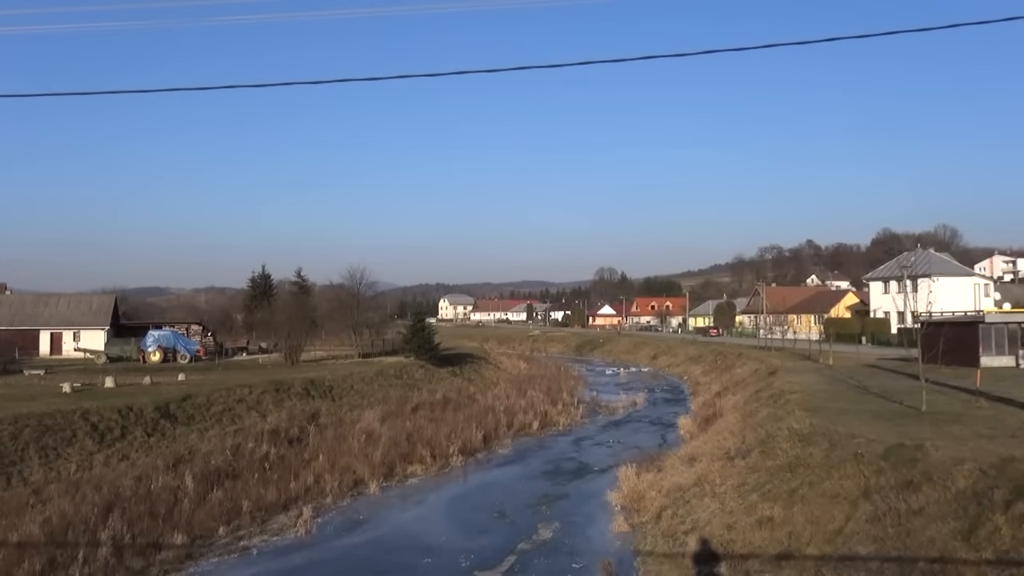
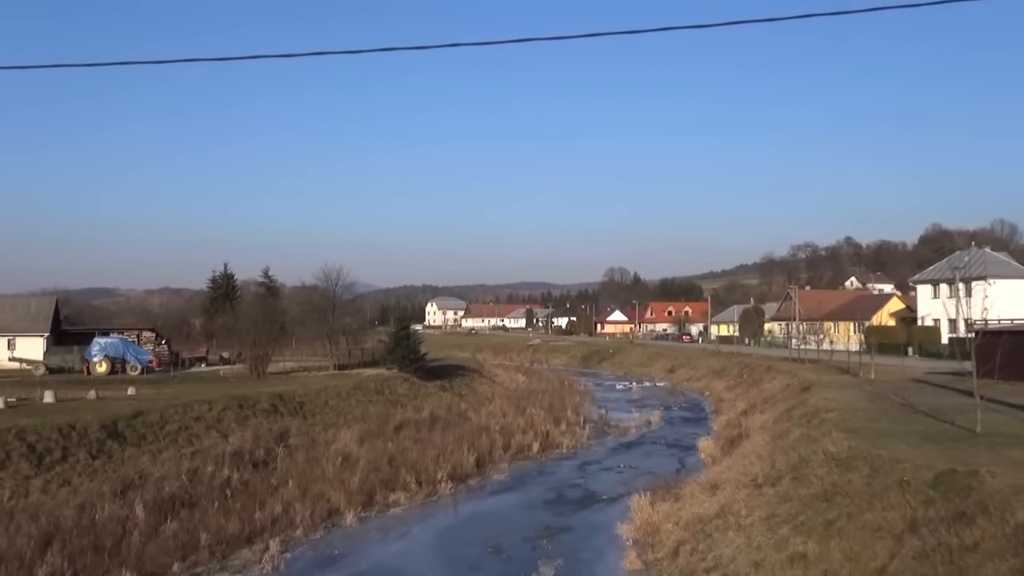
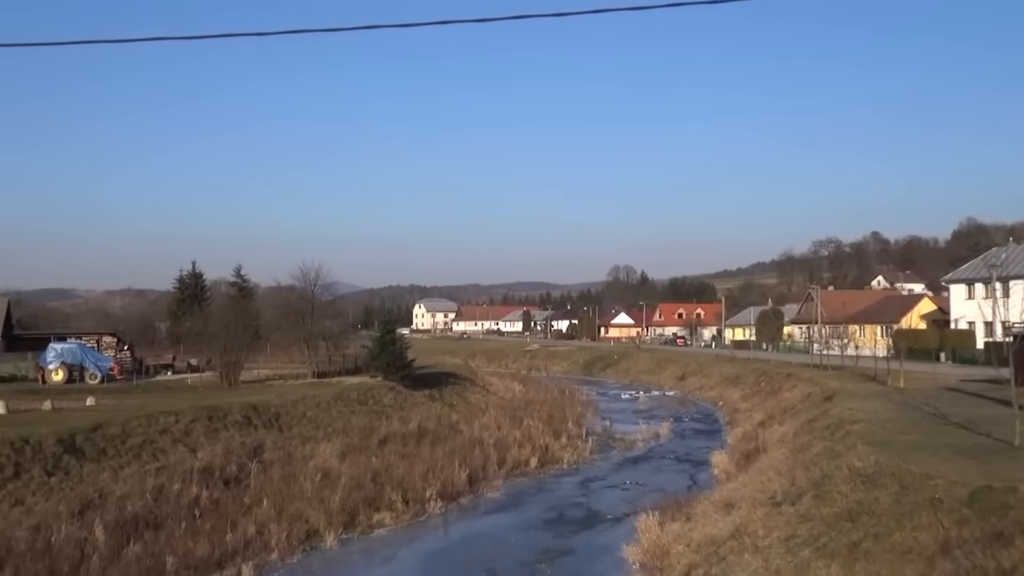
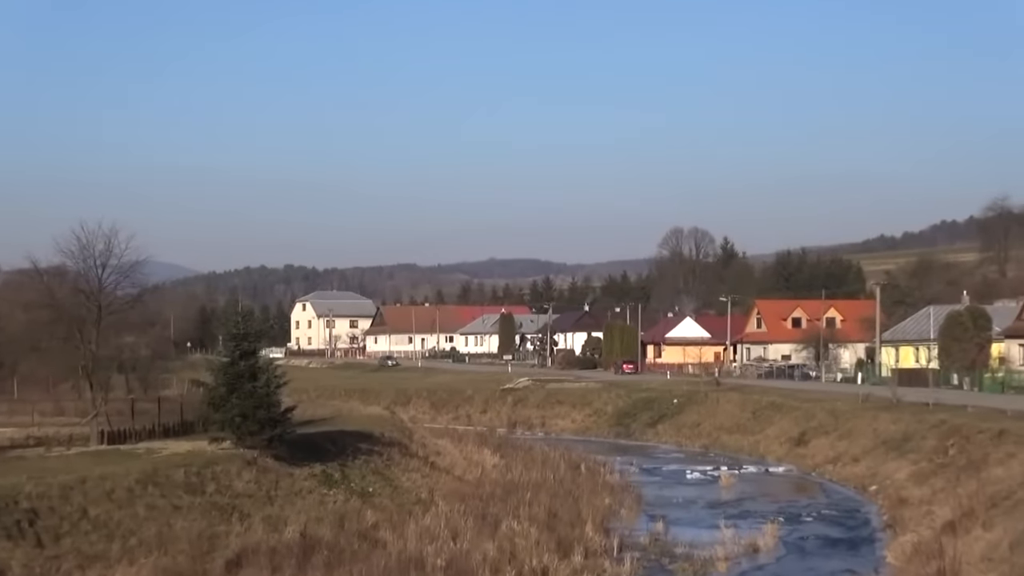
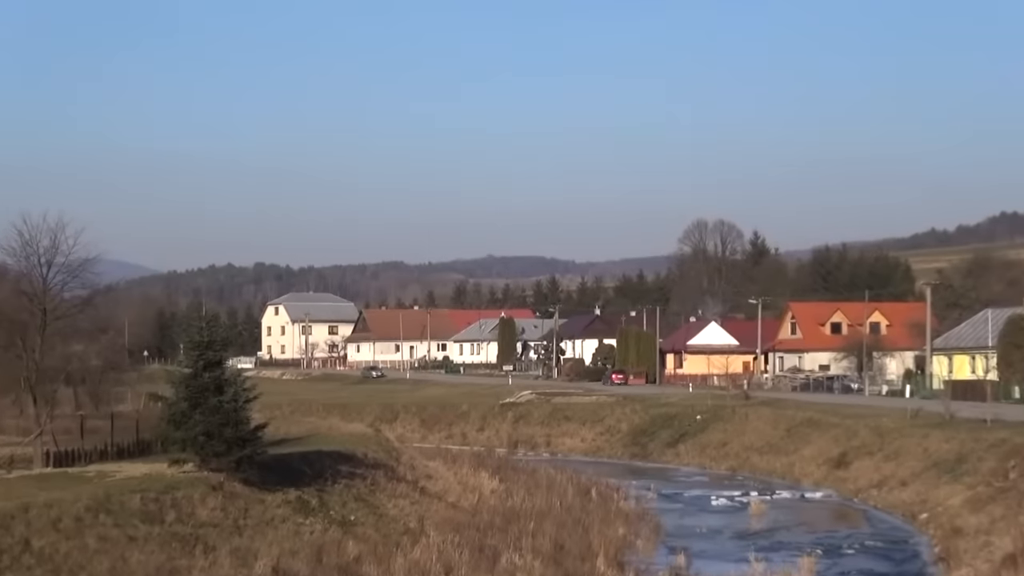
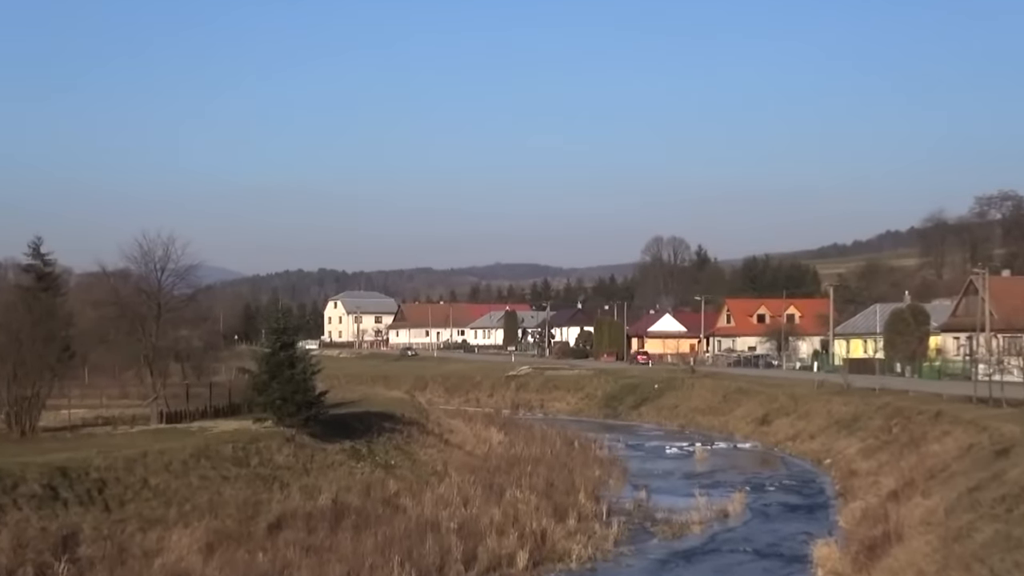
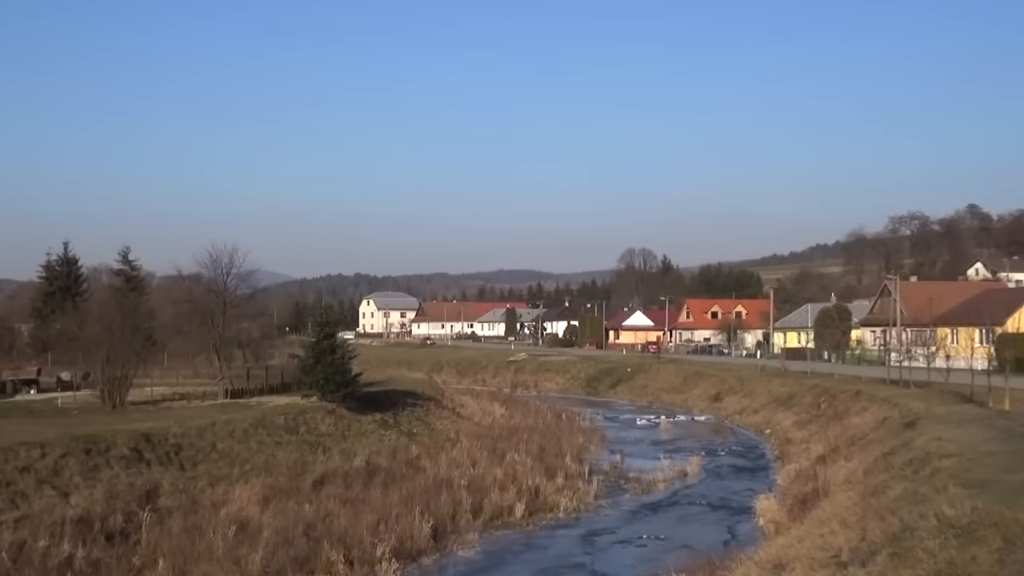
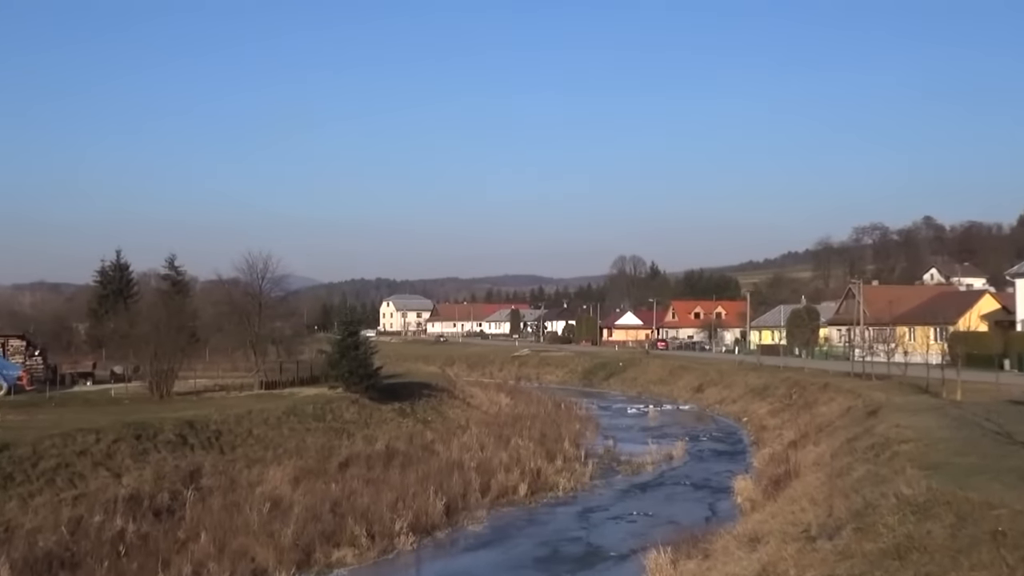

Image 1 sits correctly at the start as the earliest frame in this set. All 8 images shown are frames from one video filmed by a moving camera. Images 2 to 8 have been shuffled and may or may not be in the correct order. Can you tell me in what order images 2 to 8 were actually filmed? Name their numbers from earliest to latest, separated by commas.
2, 3, 8, 7, 6, 4, 5
